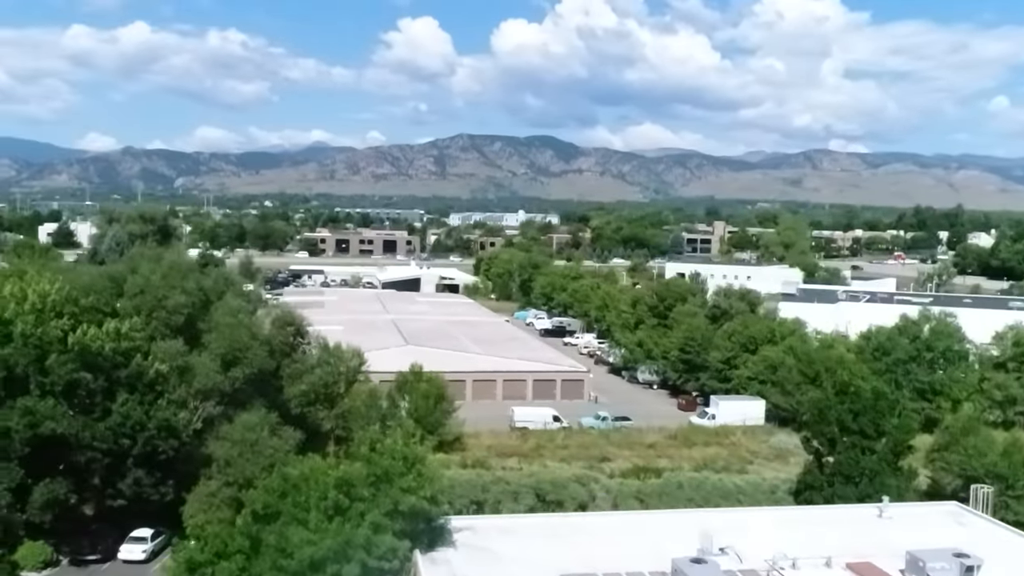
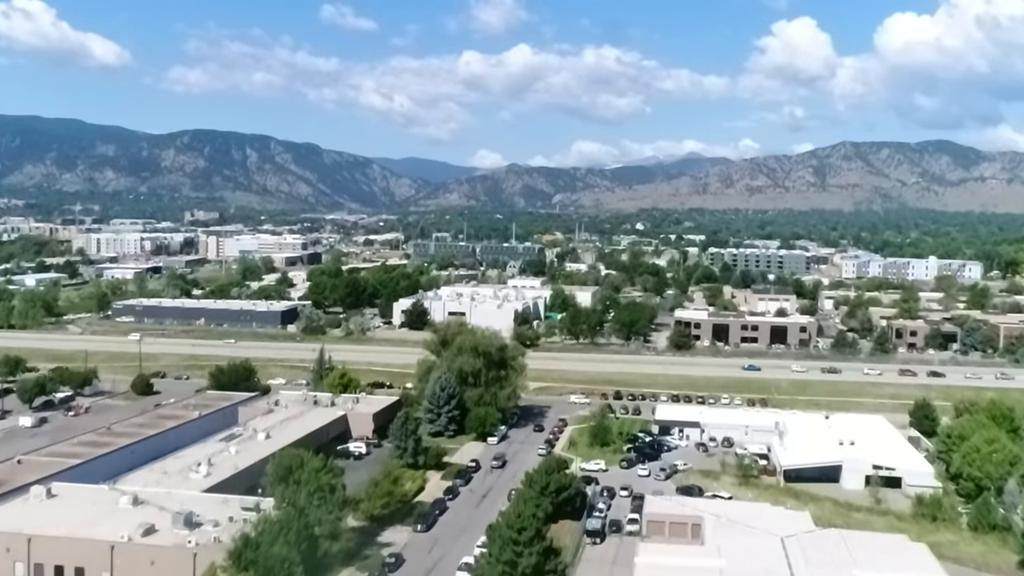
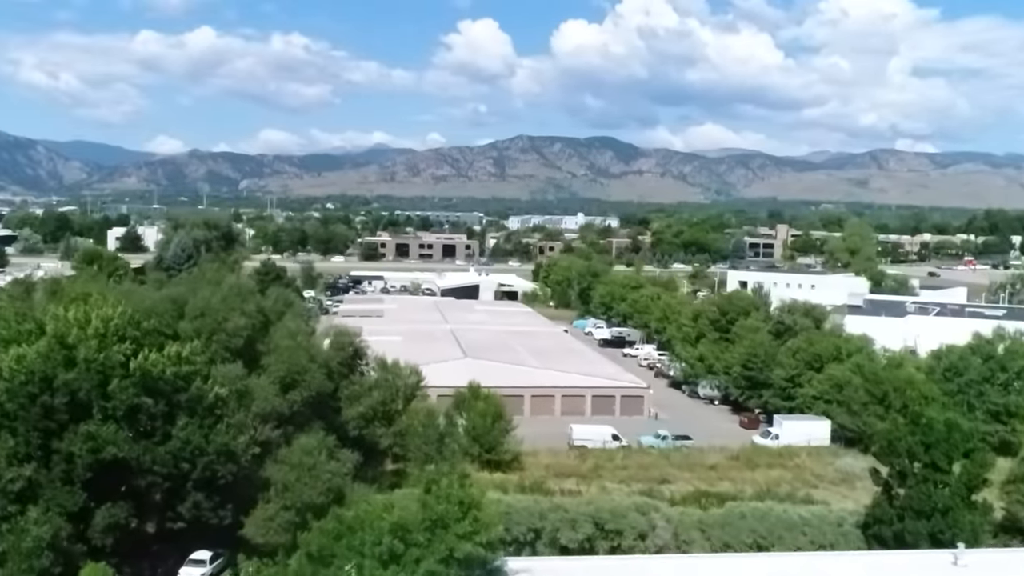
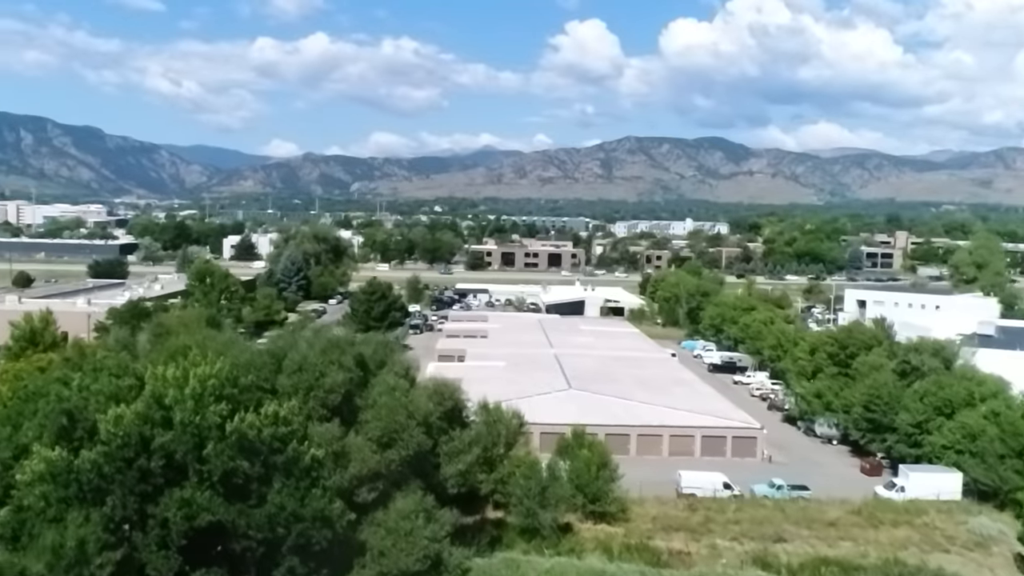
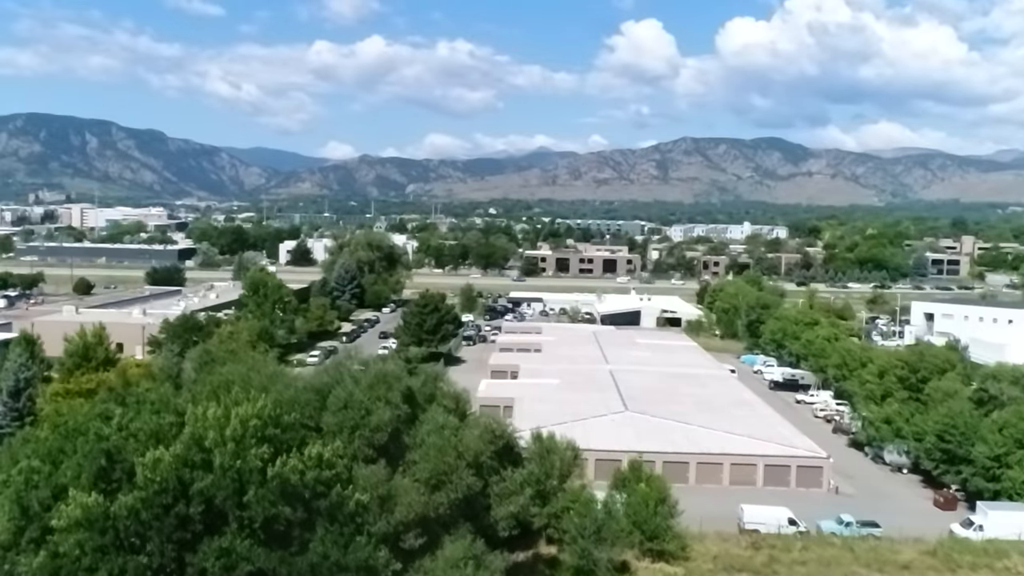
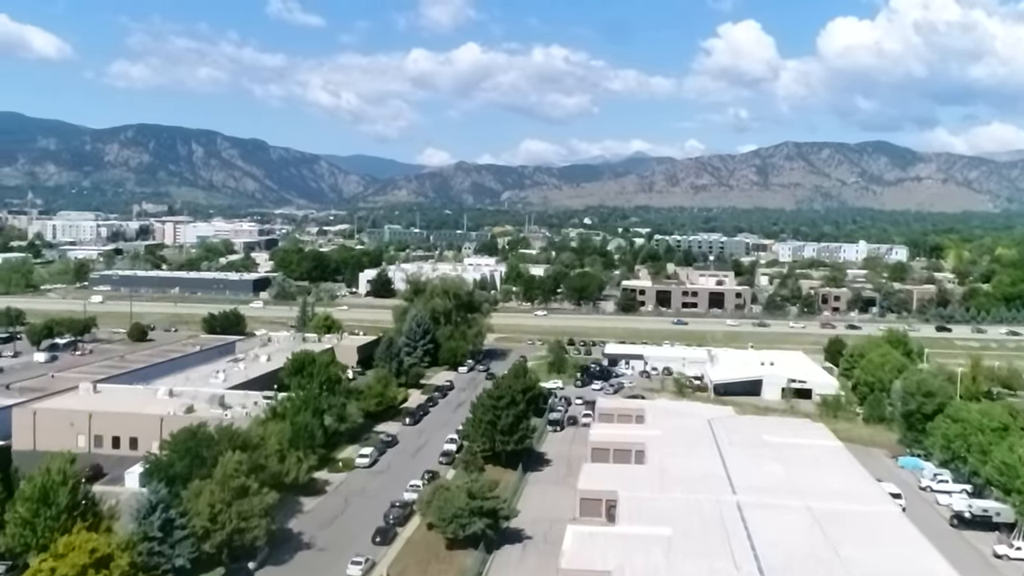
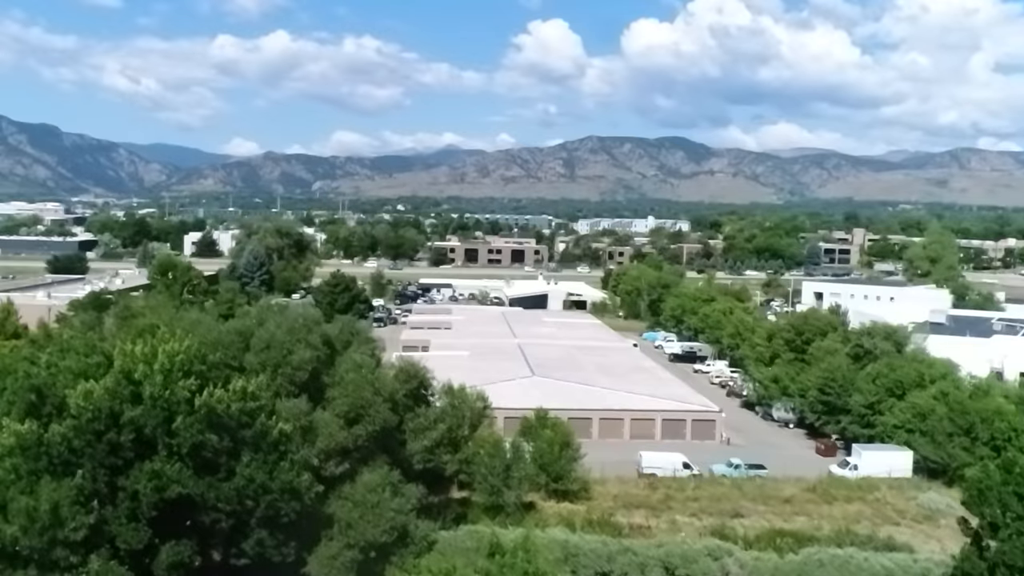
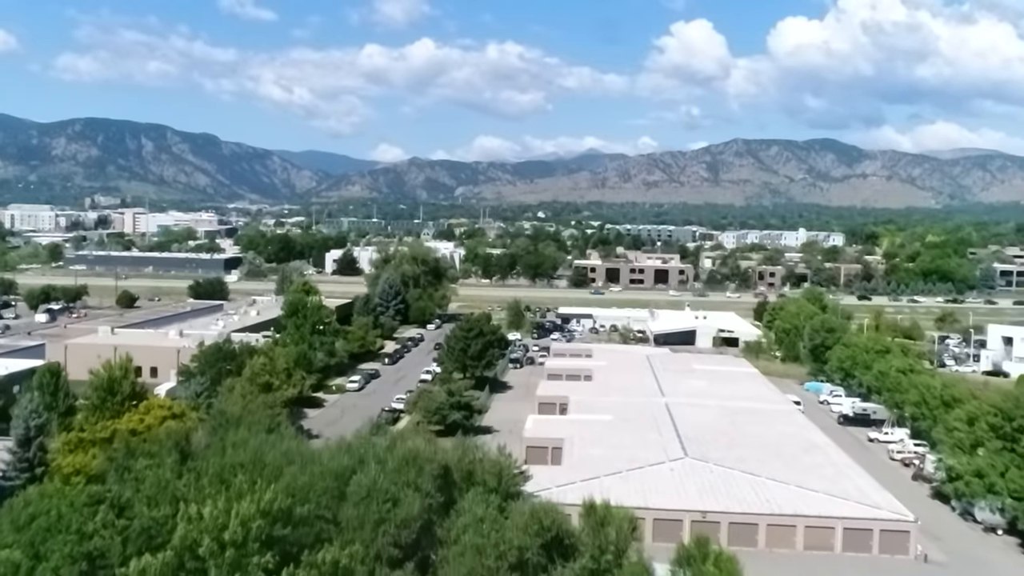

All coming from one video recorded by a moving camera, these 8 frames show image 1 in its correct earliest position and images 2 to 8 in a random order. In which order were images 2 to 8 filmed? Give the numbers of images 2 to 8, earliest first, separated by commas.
3, 7, 4, 5, 8, 6, 2
